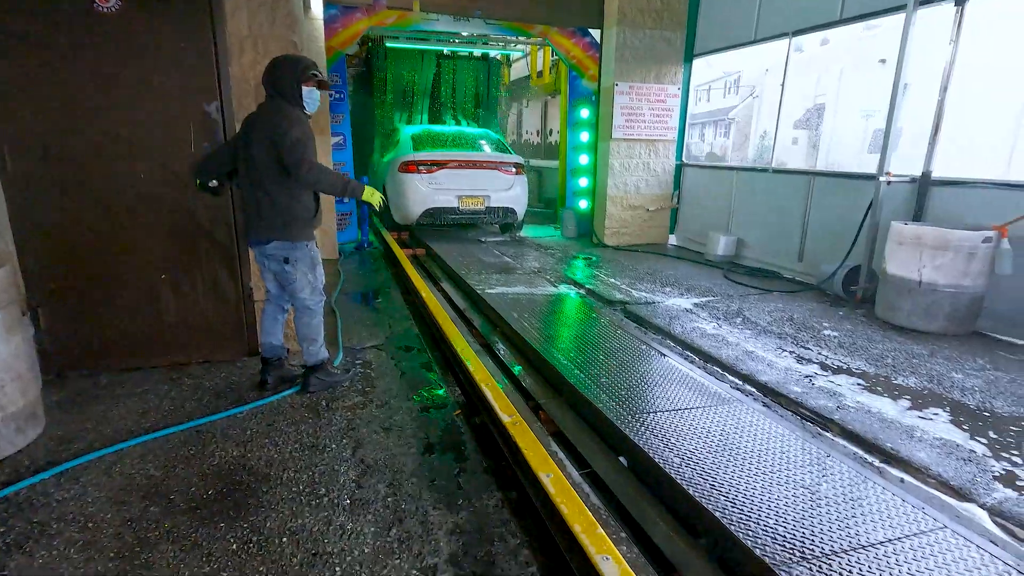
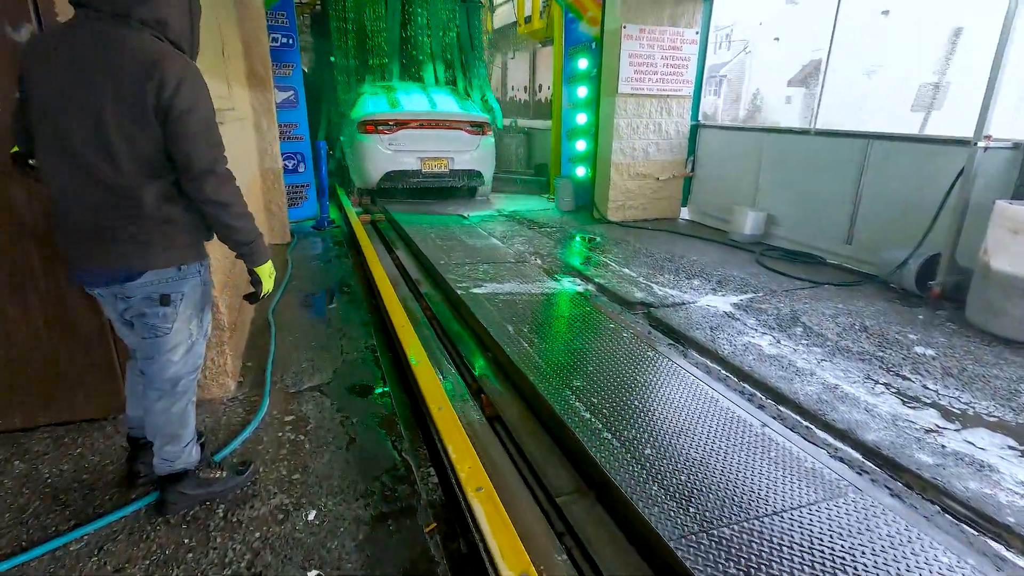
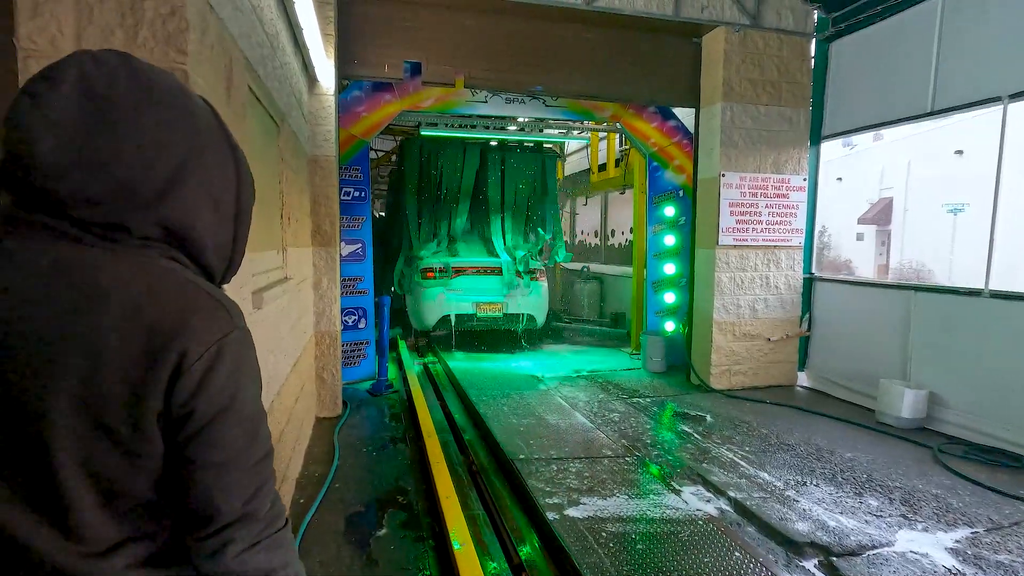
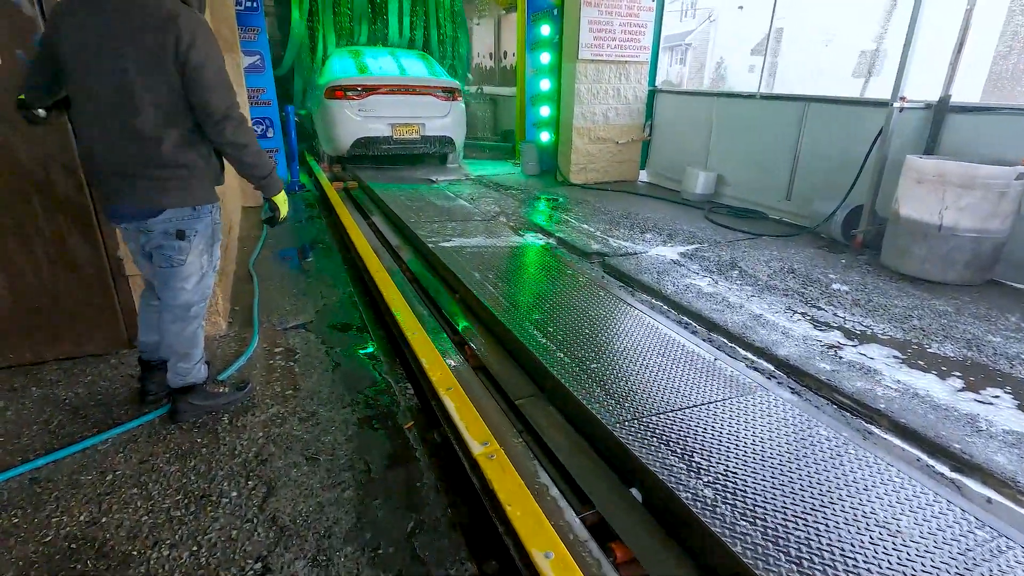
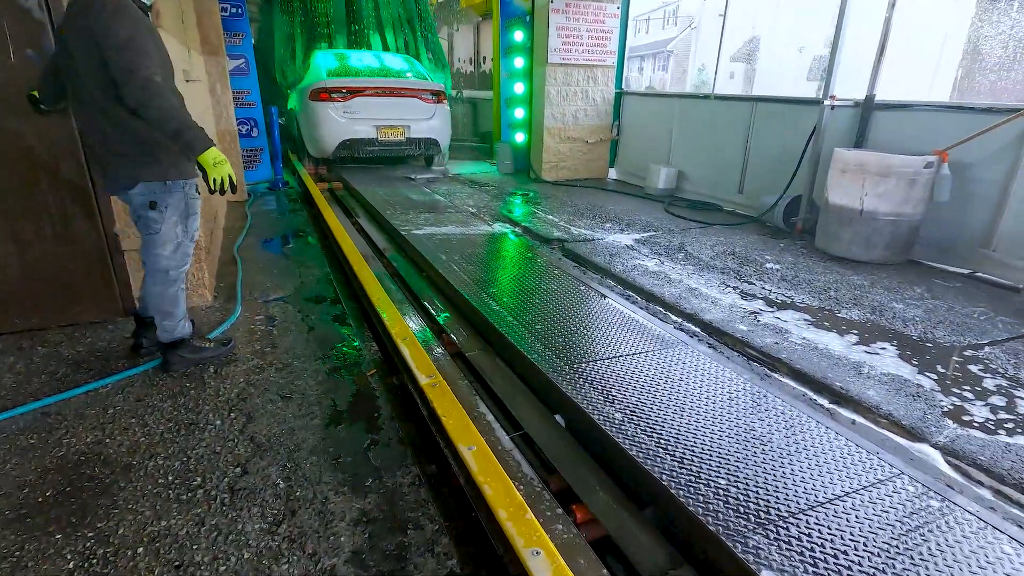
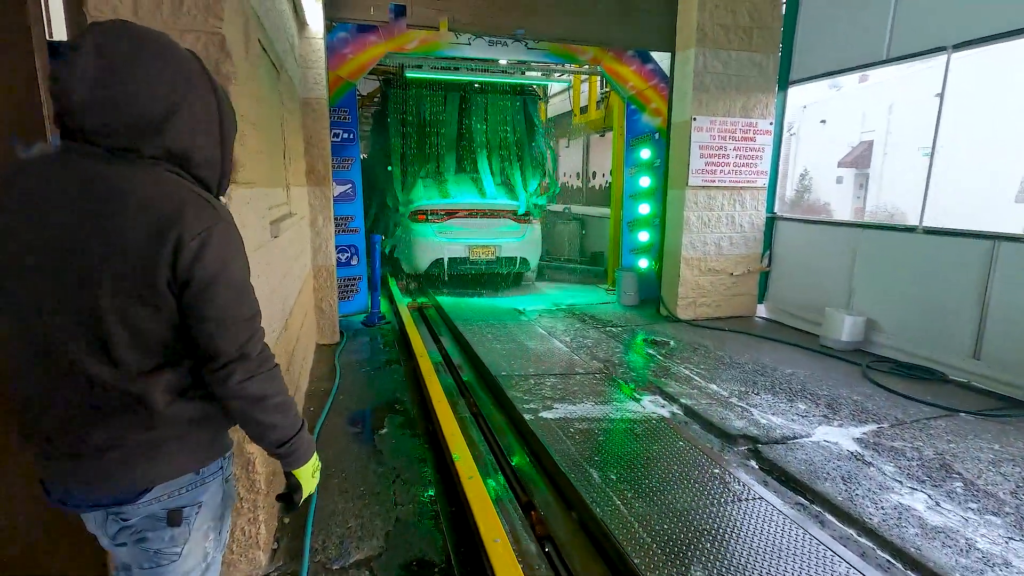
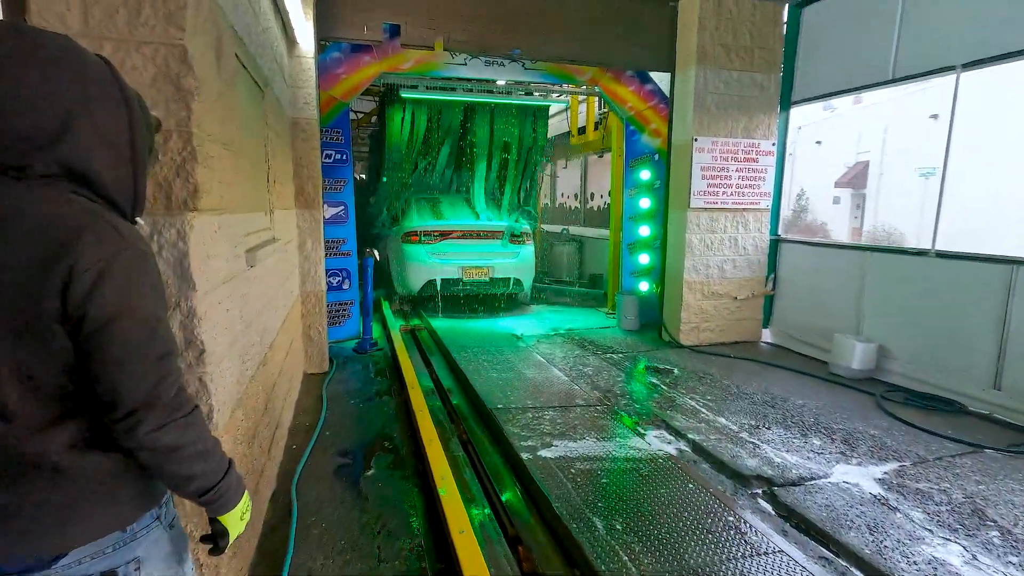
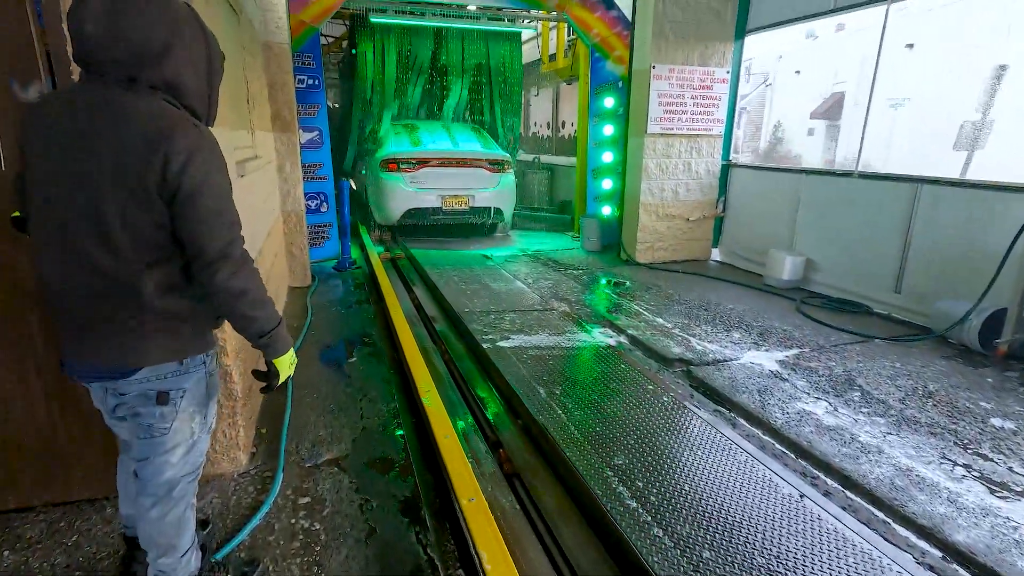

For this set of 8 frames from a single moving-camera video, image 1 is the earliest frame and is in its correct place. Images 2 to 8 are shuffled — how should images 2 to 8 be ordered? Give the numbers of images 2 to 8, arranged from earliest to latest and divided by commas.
5, 4, 2, 8, 6, 7, 3
